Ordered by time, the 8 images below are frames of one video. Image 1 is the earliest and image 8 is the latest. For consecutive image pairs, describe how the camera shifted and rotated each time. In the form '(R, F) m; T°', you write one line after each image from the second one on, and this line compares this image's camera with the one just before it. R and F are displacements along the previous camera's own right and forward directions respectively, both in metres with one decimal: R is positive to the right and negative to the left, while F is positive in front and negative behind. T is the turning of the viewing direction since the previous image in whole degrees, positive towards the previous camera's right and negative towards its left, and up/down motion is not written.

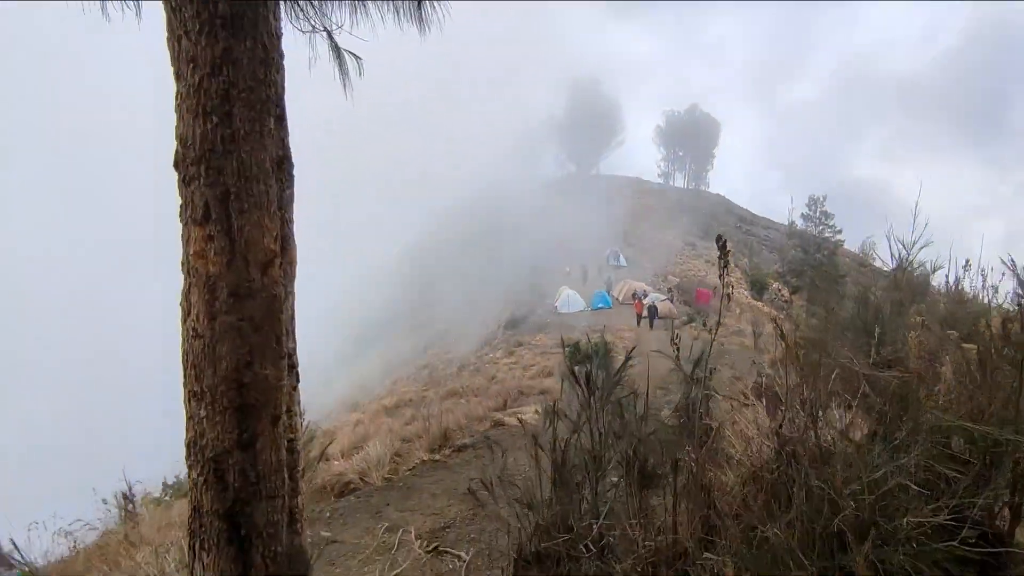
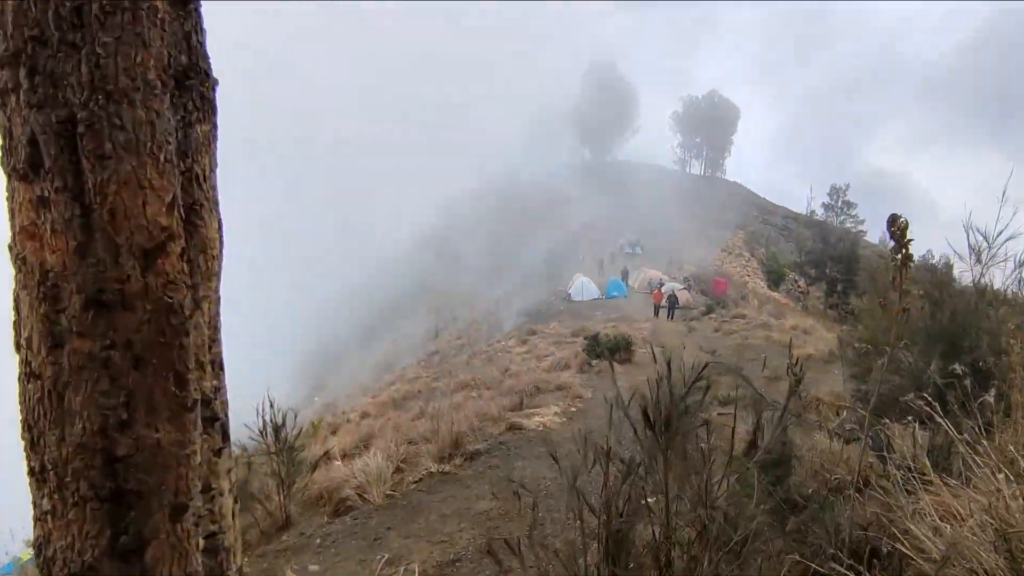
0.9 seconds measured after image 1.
(-0.1, +0.8) m; -1°
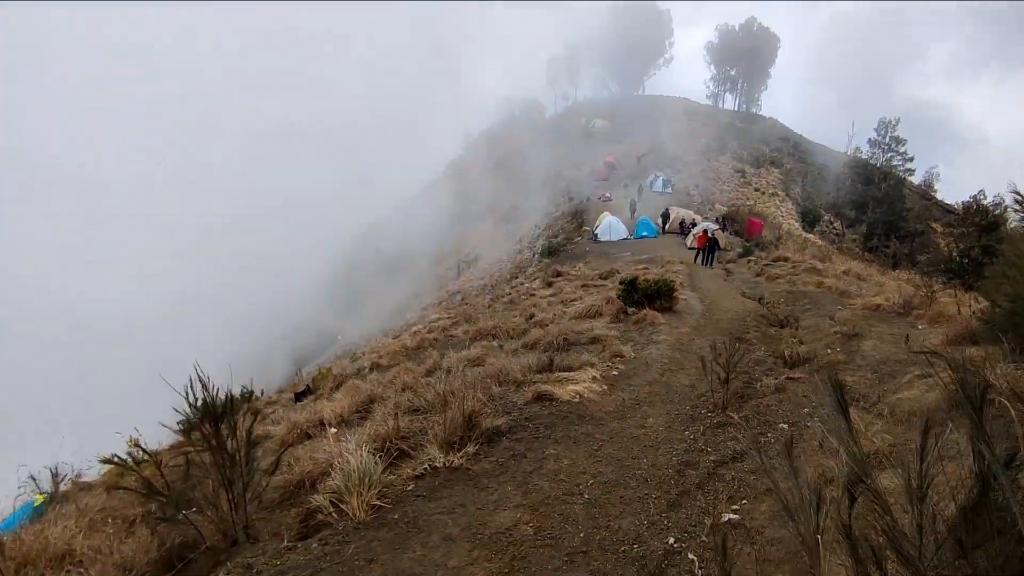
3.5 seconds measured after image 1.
(-0.1, +1.5) m; -2°
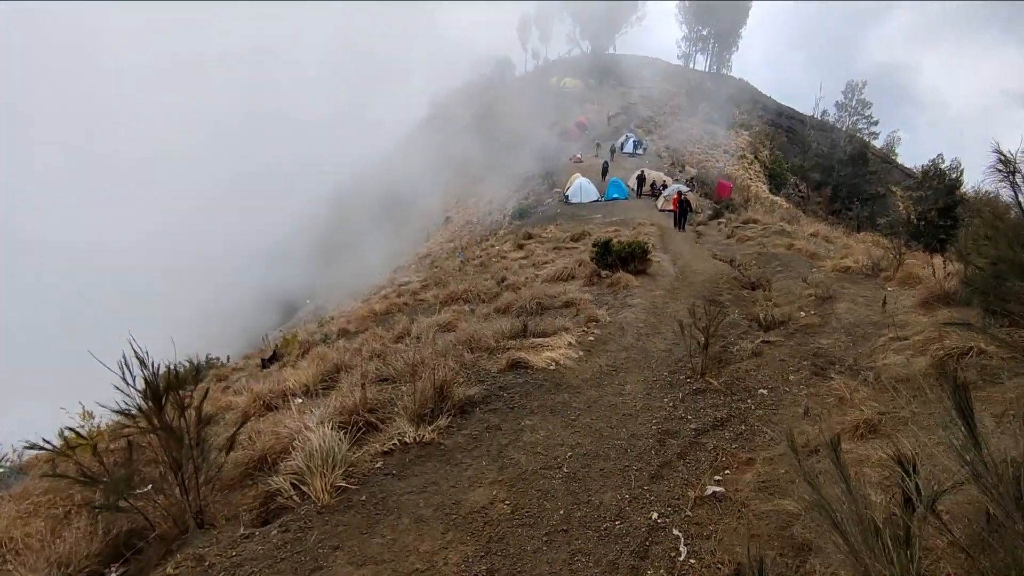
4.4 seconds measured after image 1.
(0.0, +0.3) m; +3°
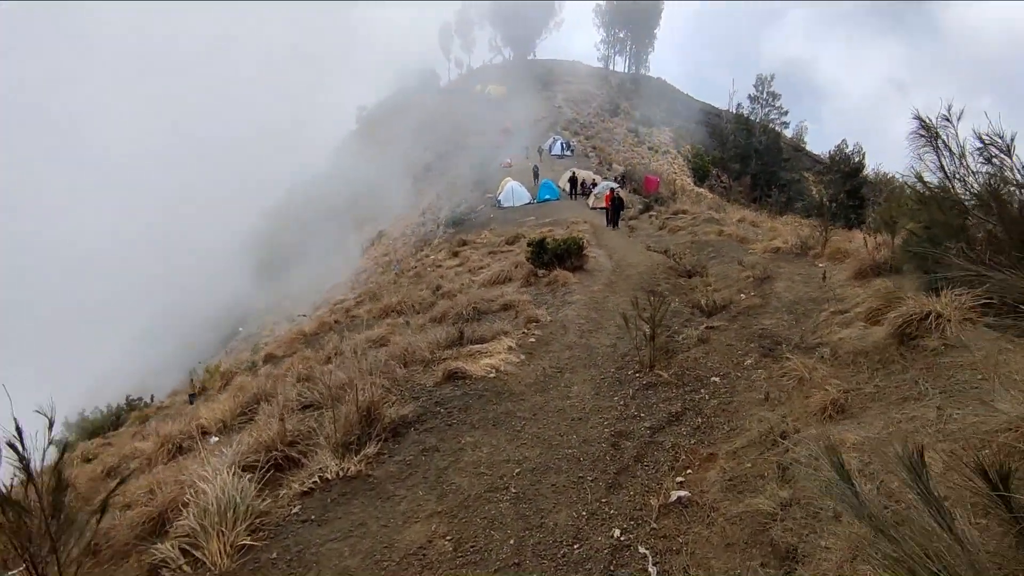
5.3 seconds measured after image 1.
(+0.1, +0.5) m; +6°
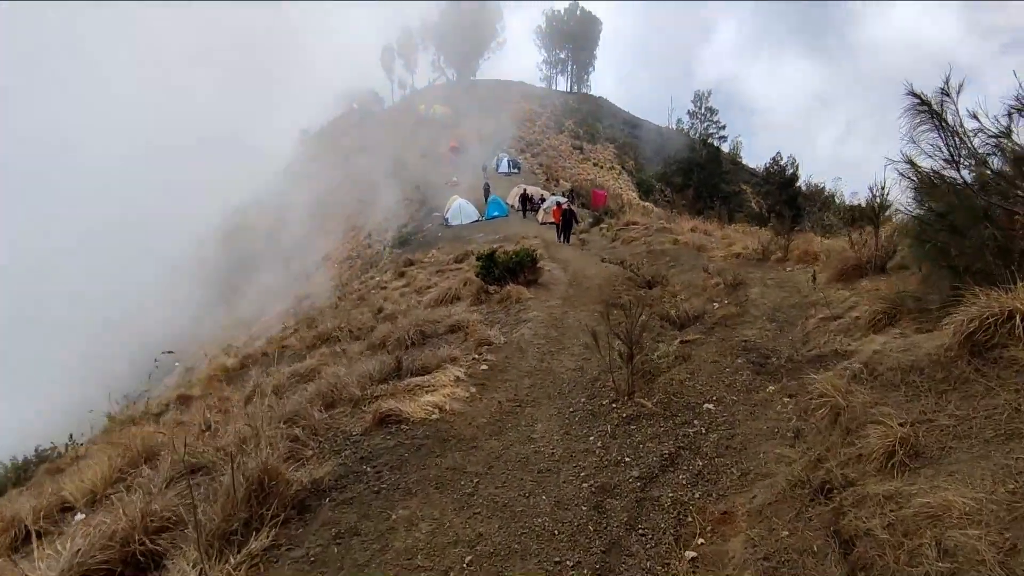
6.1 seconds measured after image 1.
(+0.1, +1.0) m; +5°
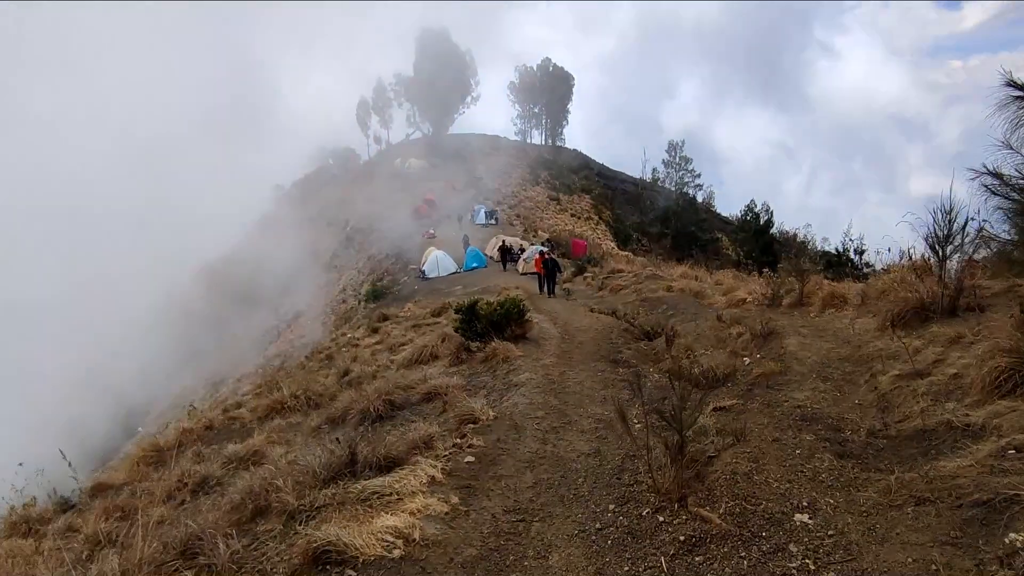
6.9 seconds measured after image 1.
(-0.1, +1.3) m; +2°
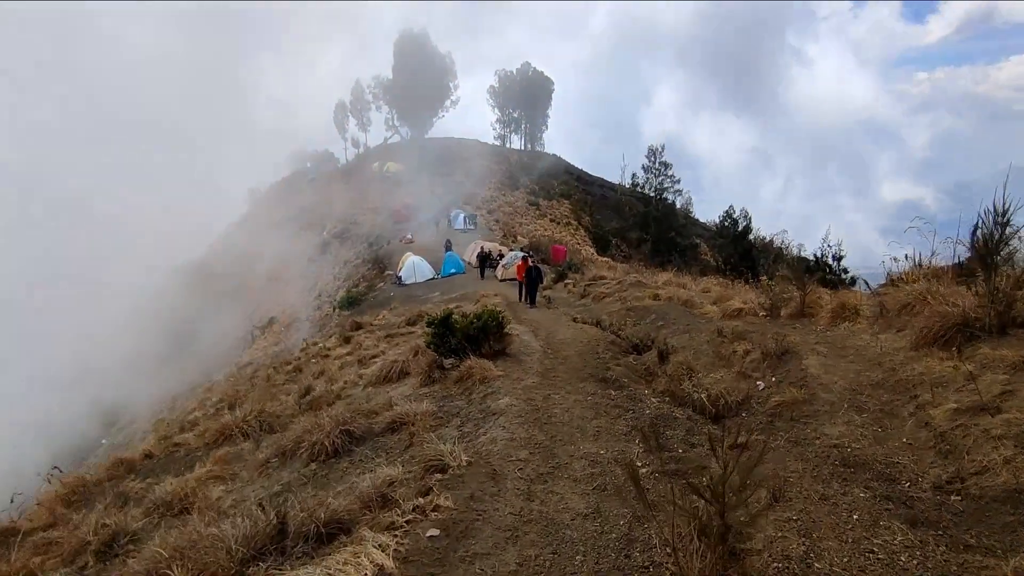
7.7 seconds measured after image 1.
(0.0, +0.9) m; +2°
